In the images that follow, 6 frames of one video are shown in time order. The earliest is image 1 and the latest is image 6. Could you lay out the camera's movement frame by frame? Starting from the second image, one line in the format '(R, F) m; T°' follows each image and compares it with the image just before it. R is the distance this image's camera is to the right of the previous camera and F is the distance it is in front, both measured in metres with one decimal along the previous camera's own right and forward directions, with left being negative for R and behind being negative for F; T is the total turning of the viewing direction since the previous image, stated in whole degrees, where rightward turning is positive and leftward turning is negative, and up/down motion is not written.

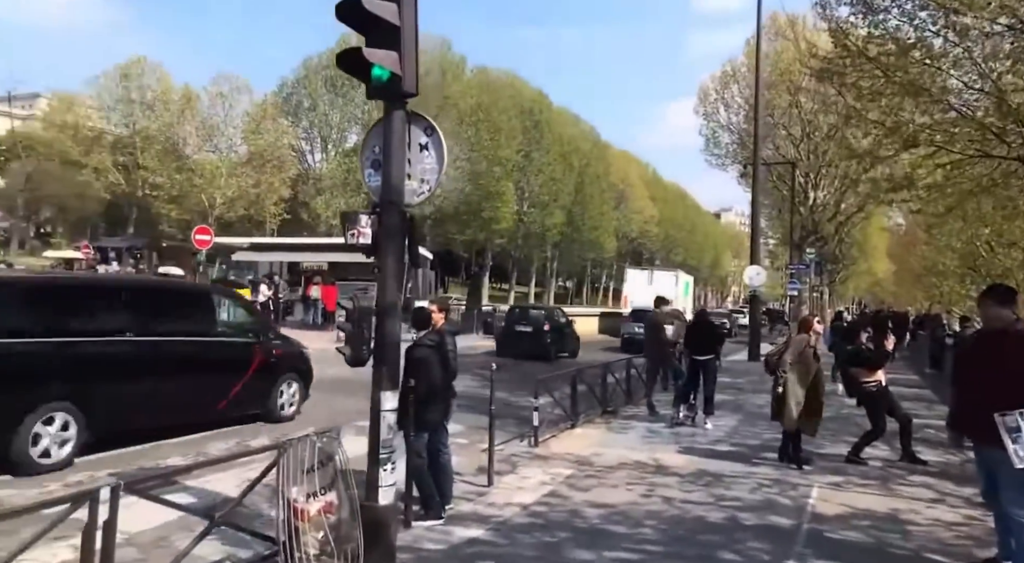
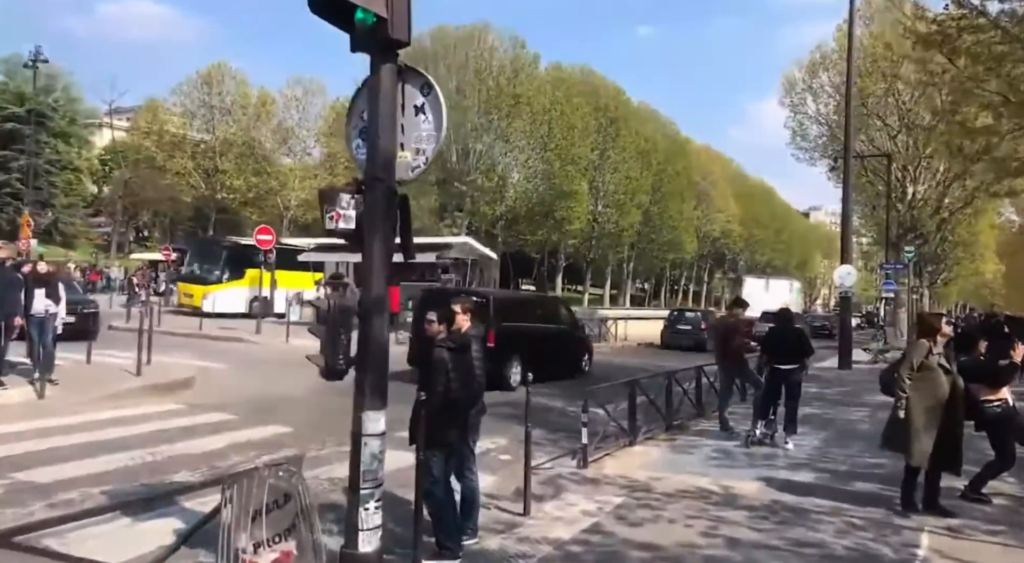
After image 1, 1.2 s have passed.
(+0.4, +1.1) m; -6°
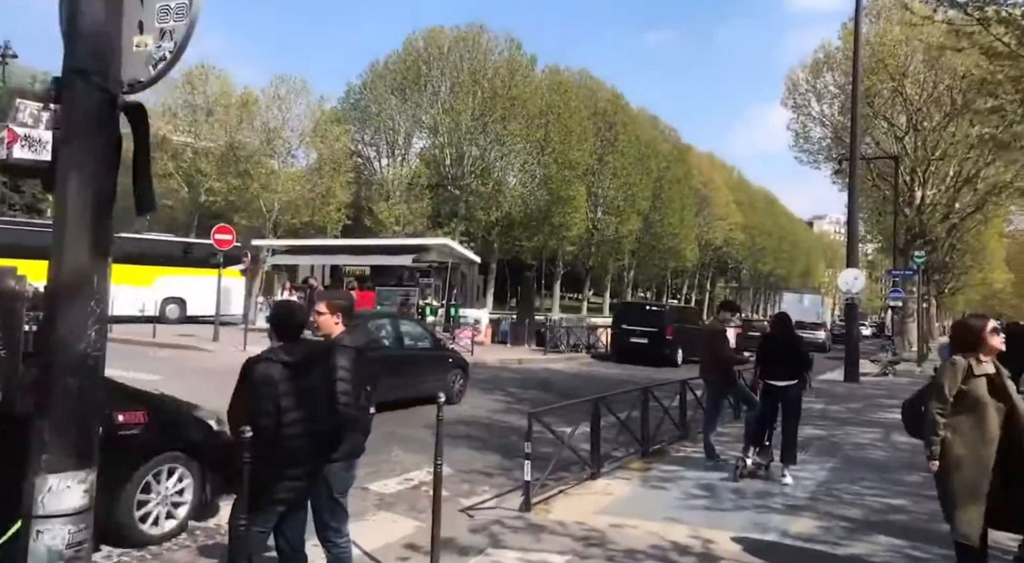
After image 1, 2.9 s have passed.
(+0.7, +1.7) m; 0°
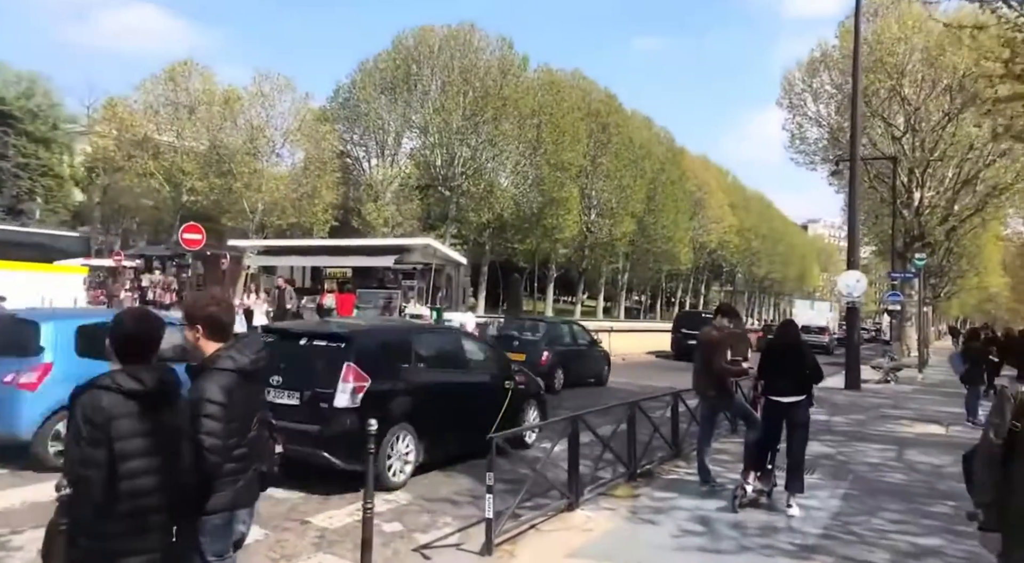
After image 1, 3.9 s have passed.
(+0.3, +1.0) m; 0°
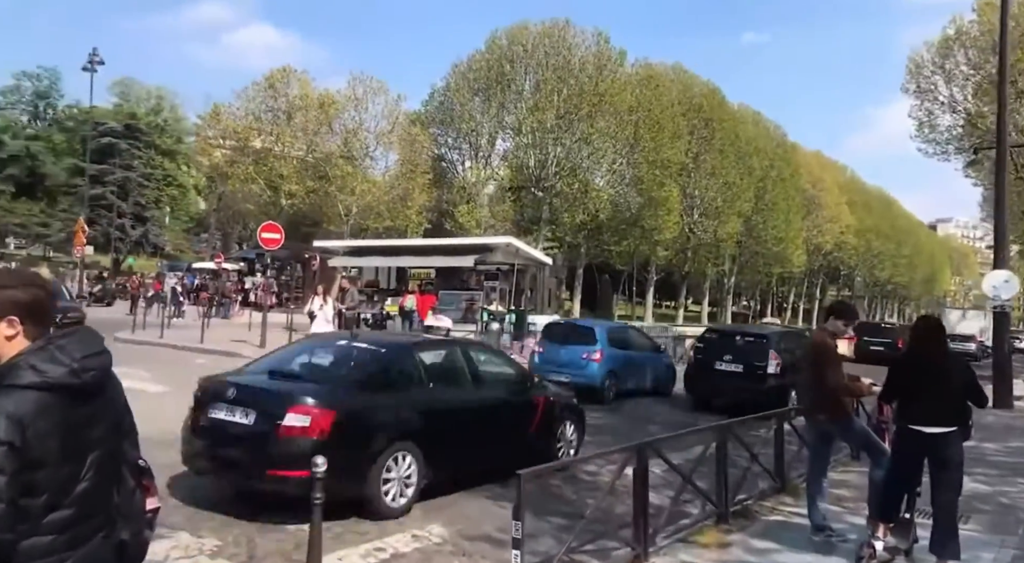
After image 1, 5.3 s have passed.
(+0.4, +1.5) m; -8°
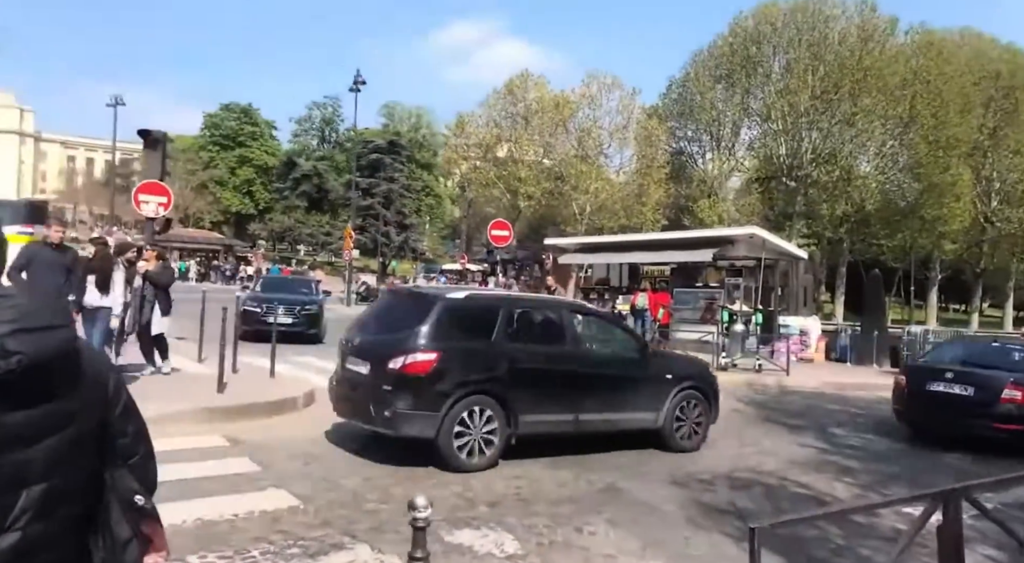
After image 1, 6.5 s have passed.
(+0.1, +1.3) m; -18°
